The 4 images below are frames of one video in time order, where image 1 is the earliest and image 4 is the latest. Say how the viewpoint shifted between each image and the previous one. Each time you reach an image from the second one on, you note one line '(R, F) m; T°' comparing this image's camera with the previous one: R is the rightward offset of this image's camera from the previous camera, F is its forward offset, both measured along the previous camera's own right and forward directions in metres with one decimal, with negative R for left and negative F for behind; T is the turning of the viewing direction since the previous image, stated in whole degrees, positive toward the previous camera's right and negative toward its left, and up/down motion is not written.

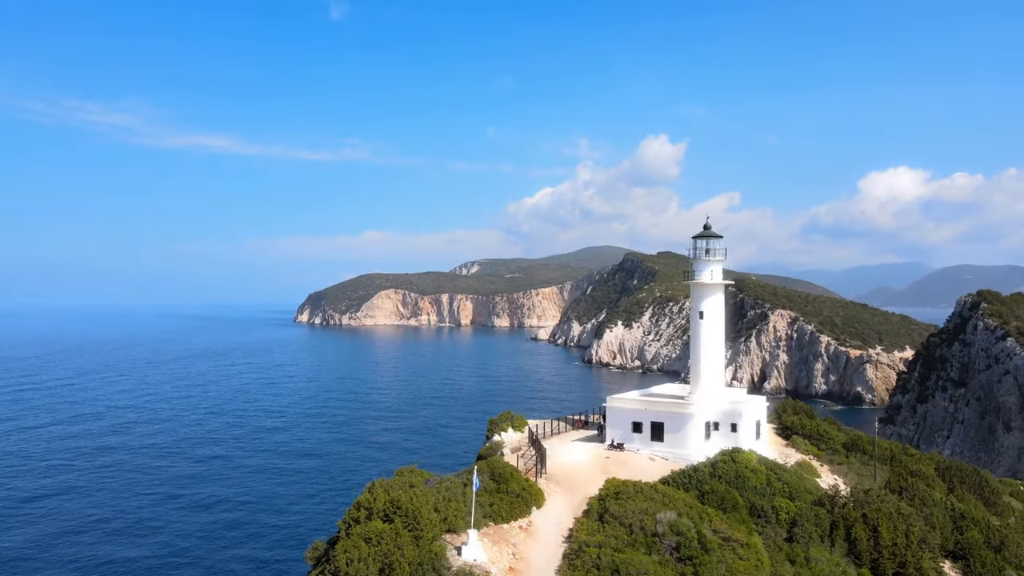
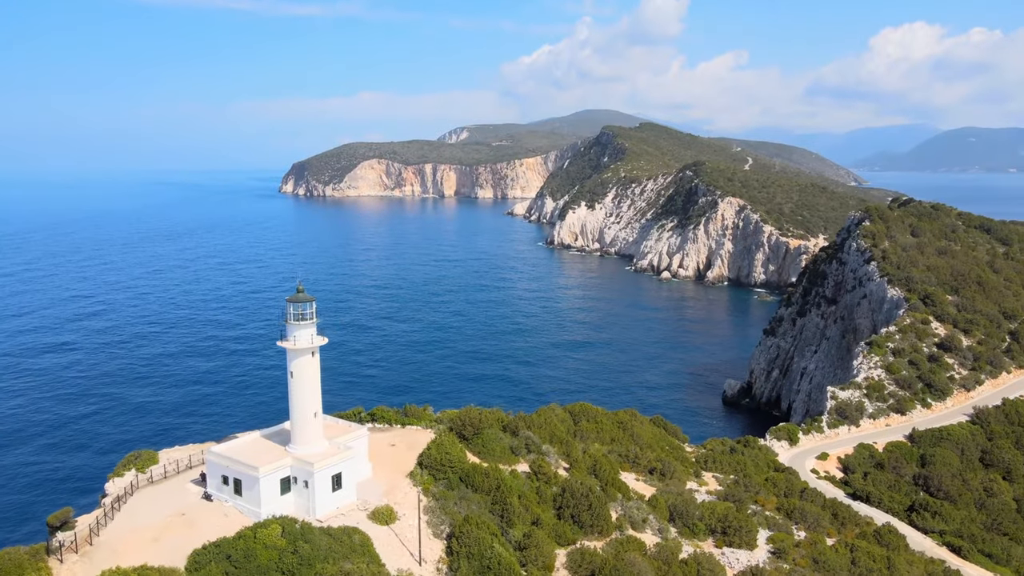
(+2.6, -0.1) m; 0°
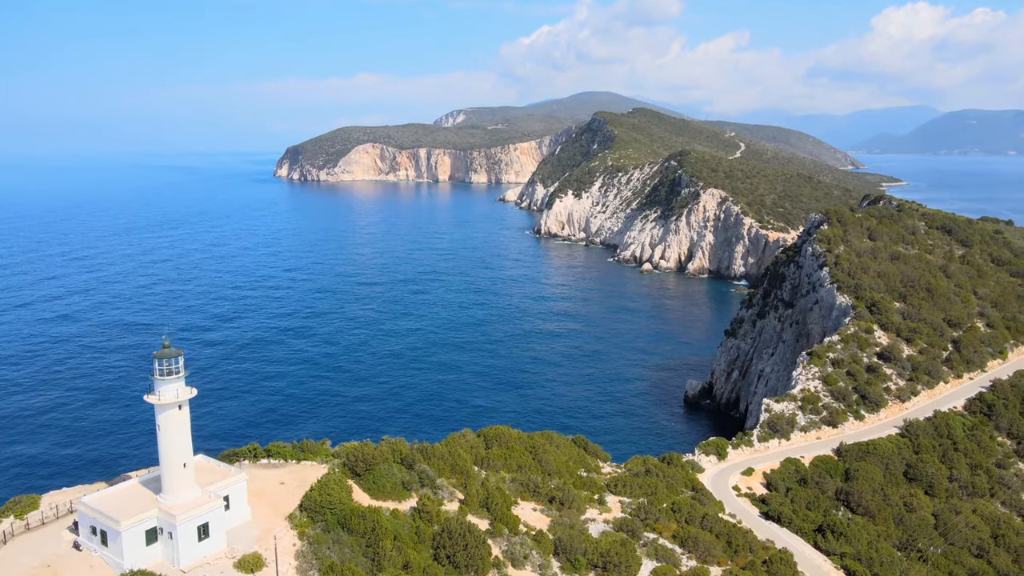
(+2.3, -0.2) m; 0°
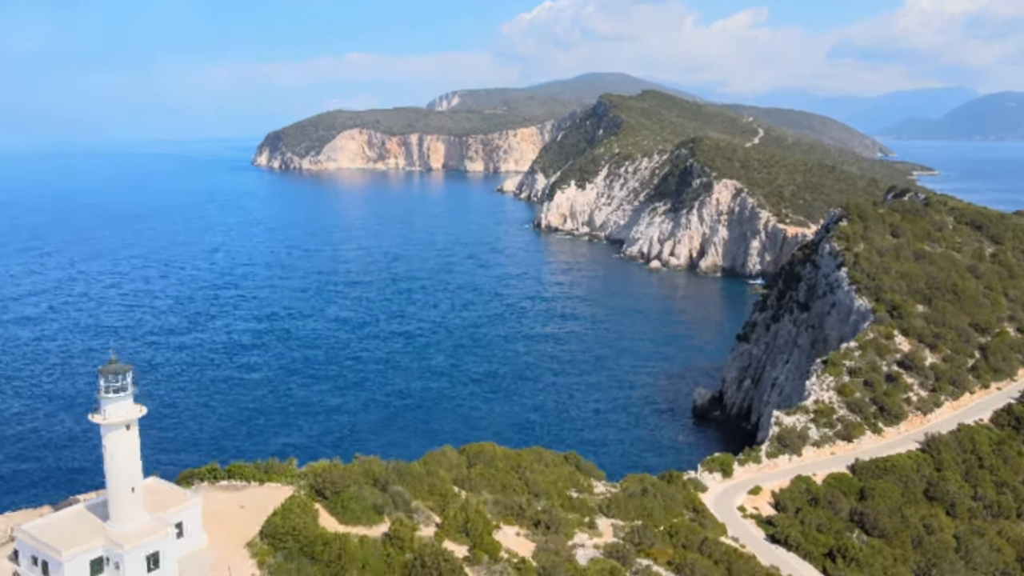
(+0.7, +1.1) m; -2°
